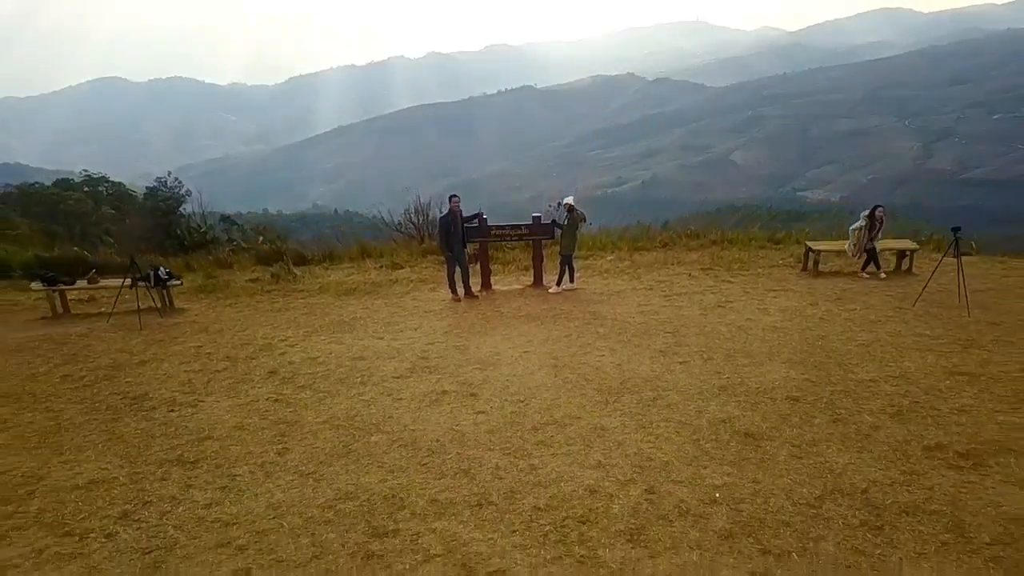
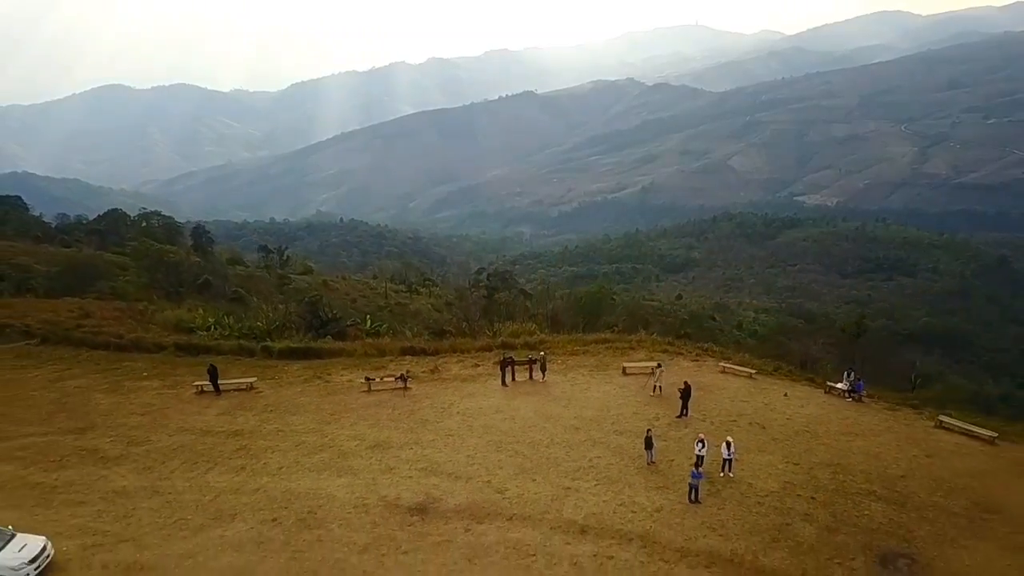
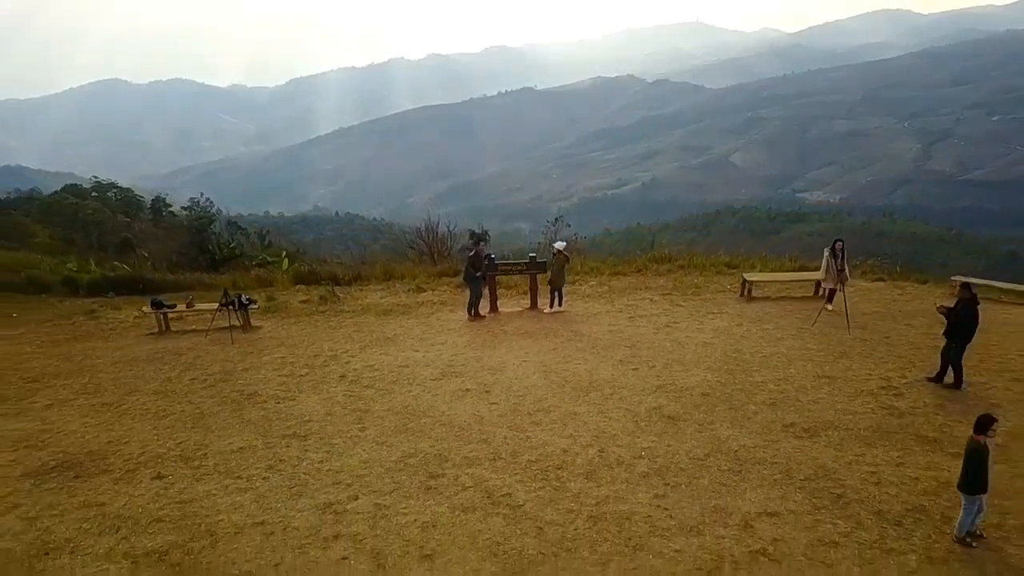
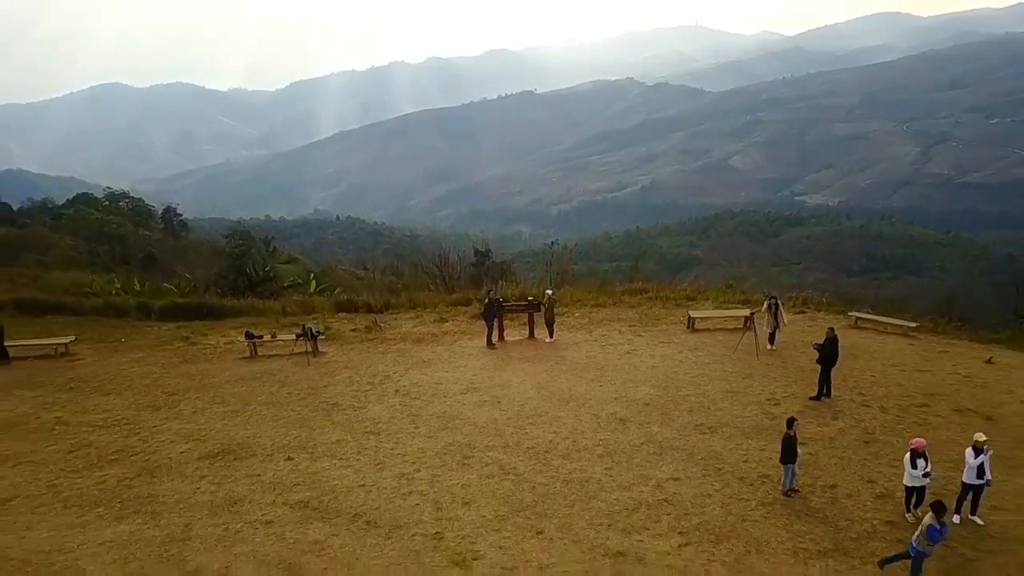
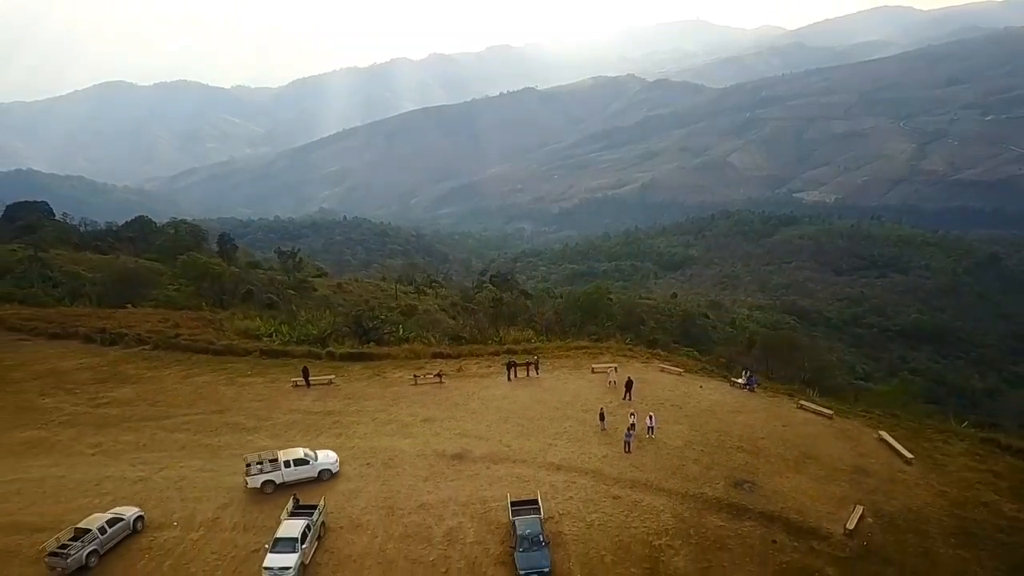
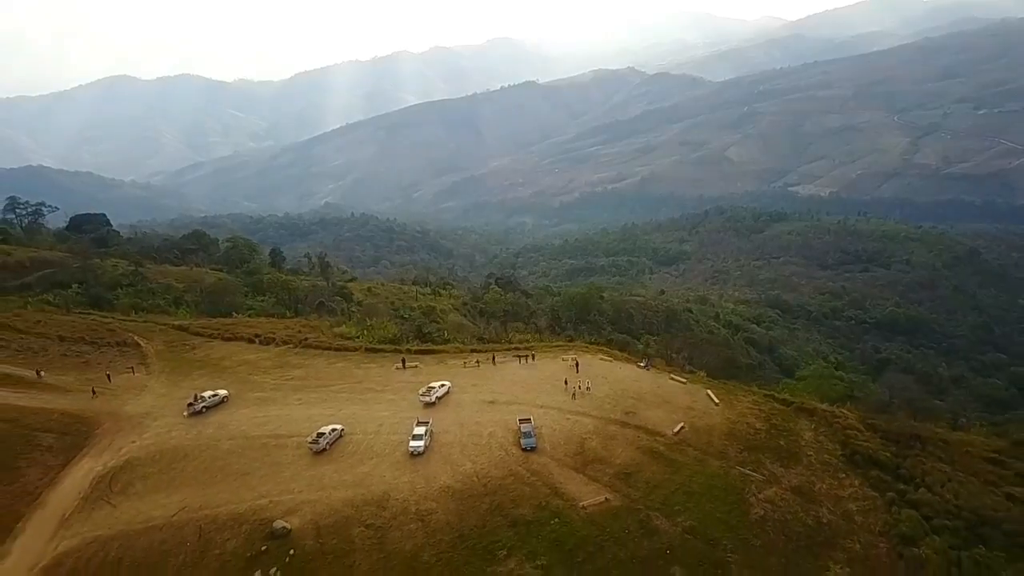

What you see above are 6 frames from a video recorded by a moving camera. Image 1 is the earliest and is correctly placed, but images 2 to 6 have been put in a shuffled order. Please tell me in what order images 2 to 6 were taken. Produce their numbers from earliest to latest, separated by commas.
3, 4, 2, 5, 6
